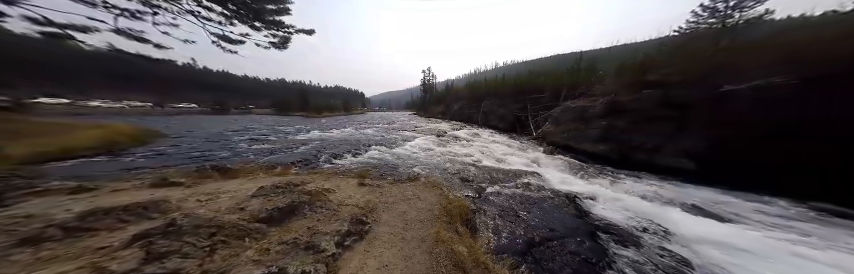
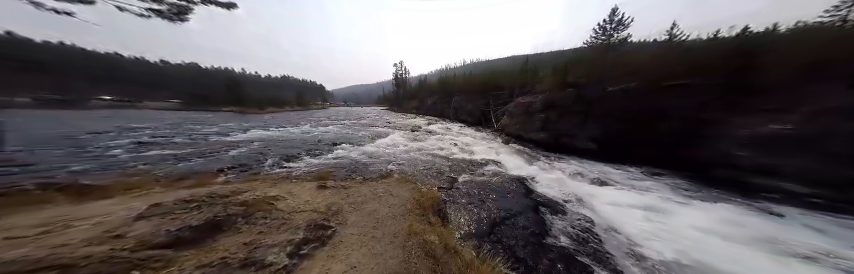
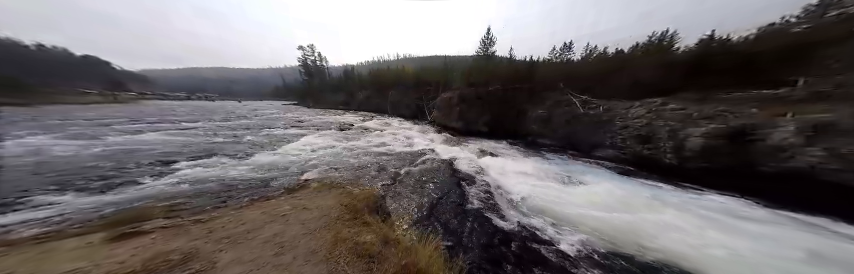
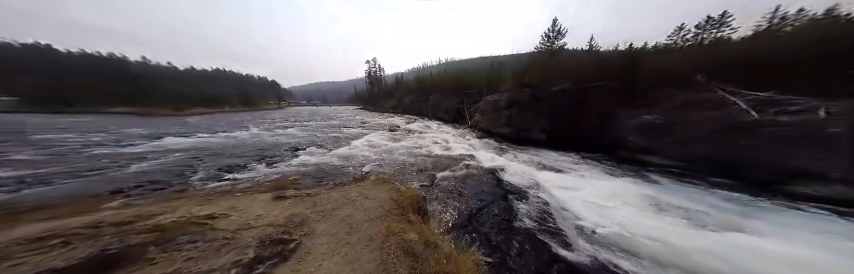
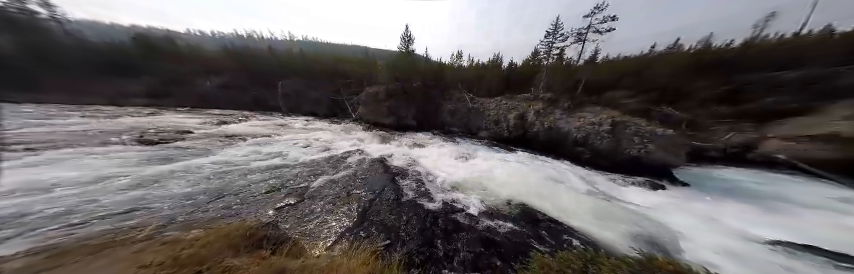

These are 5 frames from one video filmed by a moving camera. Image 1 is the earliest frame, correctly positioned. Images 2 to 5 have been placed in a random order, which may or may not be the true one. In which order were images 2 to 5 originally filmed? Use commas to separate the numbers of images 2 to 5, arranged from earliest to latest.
2, 4, 3, 5
